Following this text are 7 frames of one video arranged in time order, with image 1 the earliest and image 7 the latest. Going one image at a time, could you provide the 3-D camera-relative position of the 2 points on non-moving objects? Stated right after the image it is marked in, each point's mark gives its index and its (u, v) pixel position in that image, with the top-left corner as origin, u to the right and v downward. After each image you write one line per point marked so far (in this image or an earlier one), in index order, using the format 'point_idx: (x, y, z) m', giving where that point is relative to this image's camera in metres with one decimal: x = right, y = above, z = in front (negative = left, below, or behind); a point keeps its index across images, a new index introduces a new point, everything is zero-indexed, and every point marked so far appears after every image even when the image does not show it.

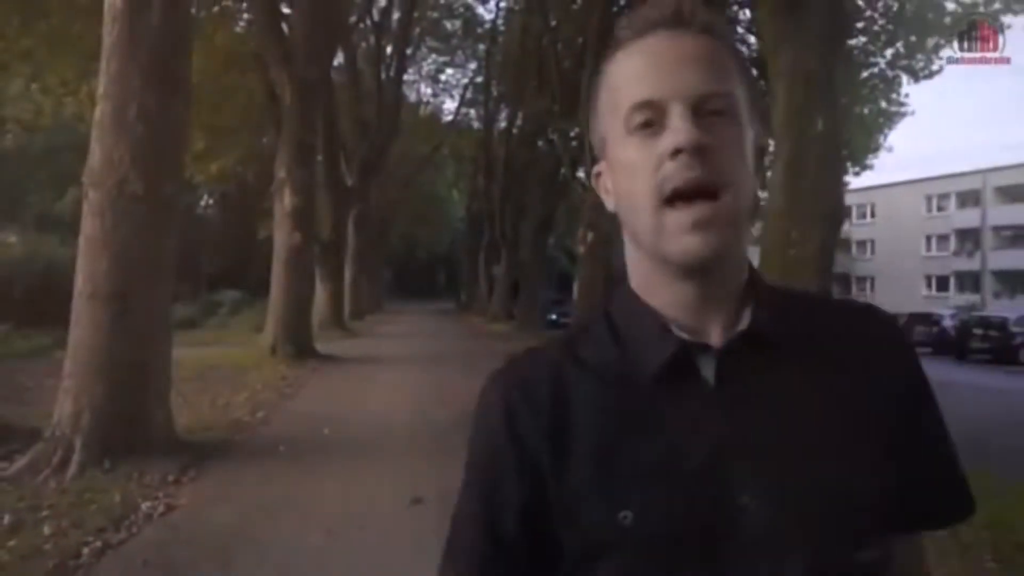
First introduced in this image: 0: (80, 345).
0: (-3.6, -0.5, +9.8) m
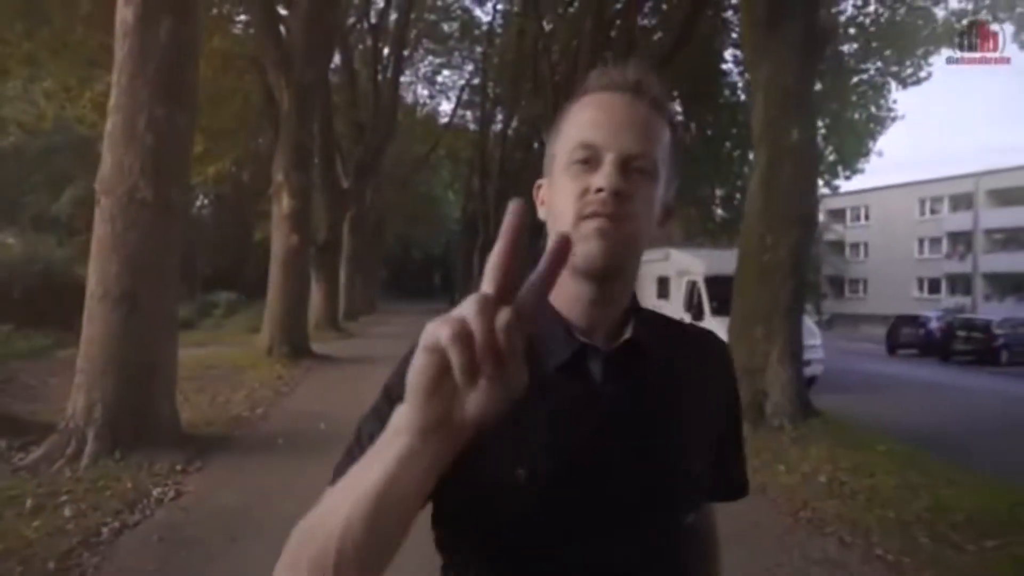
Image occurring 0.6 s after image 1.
0: (-3.7, -0.5, +10.5) m
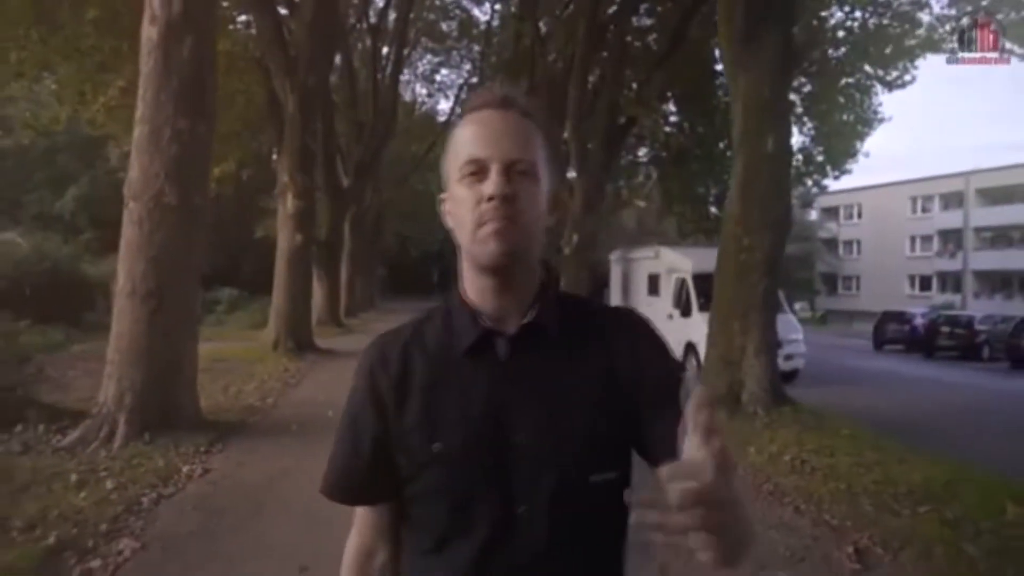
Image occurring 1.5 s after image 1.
0: (-3.8, -0.5, +11.5) m
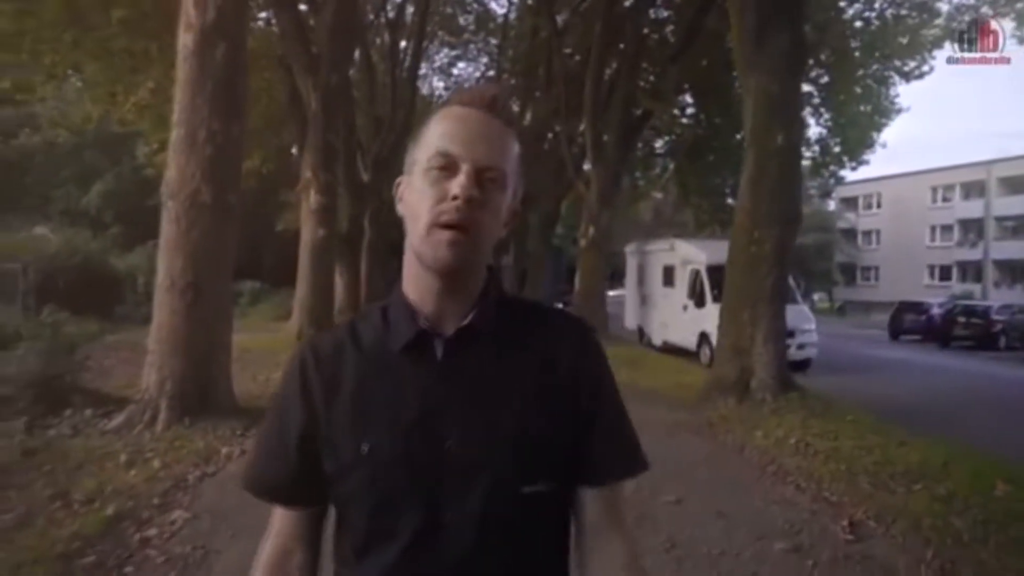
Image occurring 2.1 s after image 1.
0: (-3.6, -0.4, +12.1) m
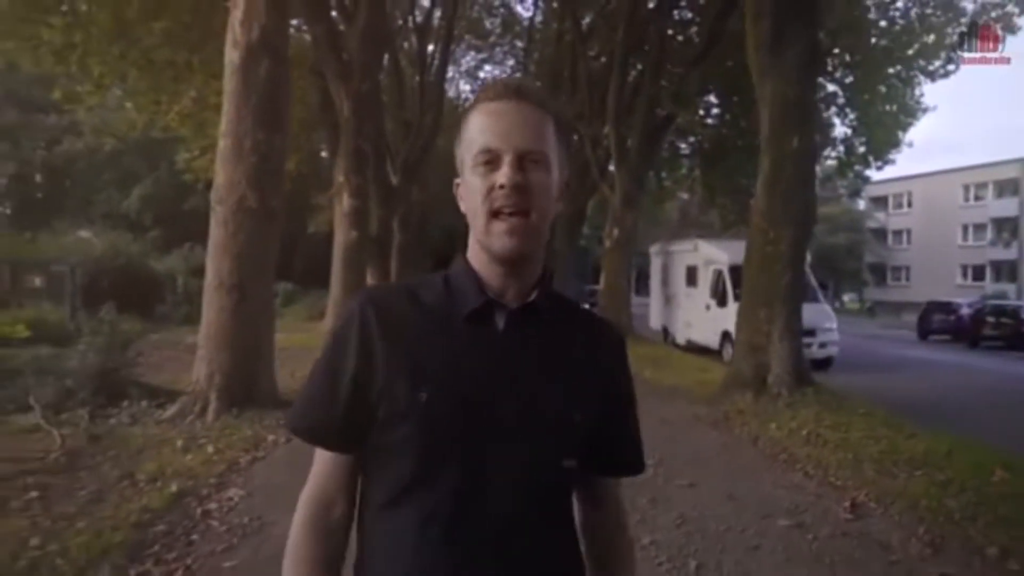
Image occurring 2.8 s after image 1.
0: (-3.3, -0.4, +12.9) m
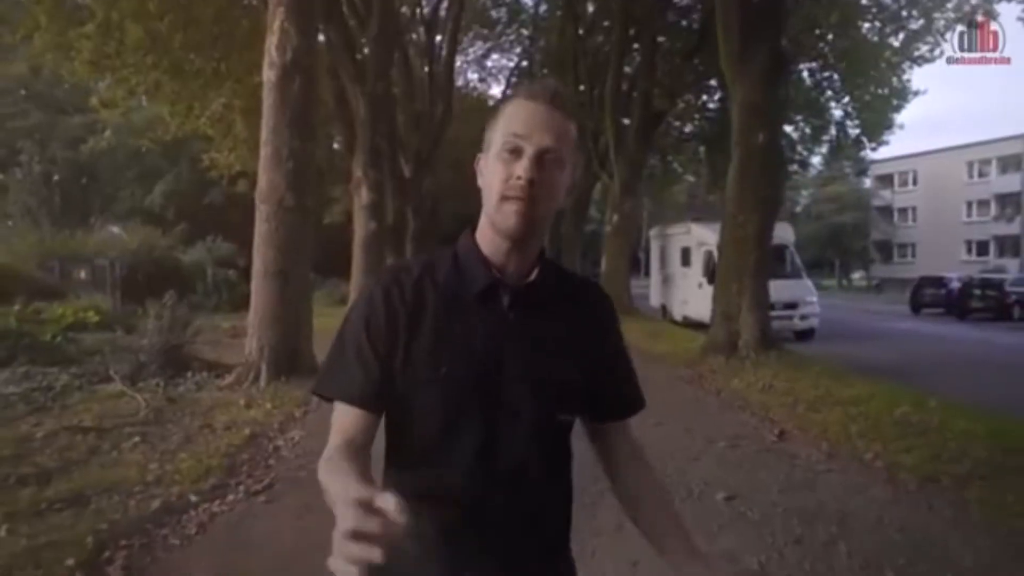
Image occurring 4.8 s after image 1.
0: (-3.3, -0.3, +15.3) m
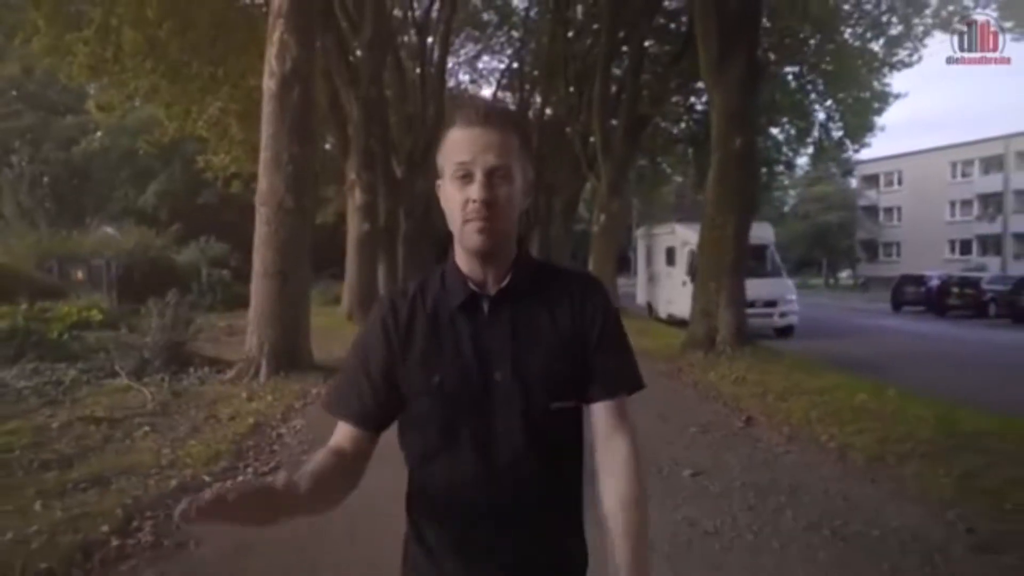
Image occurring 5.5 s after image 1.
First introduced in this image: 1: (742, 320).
0: (-3.4, -0.3, +16.0) m
1: (+3.7, -0.5, +18.7) m
